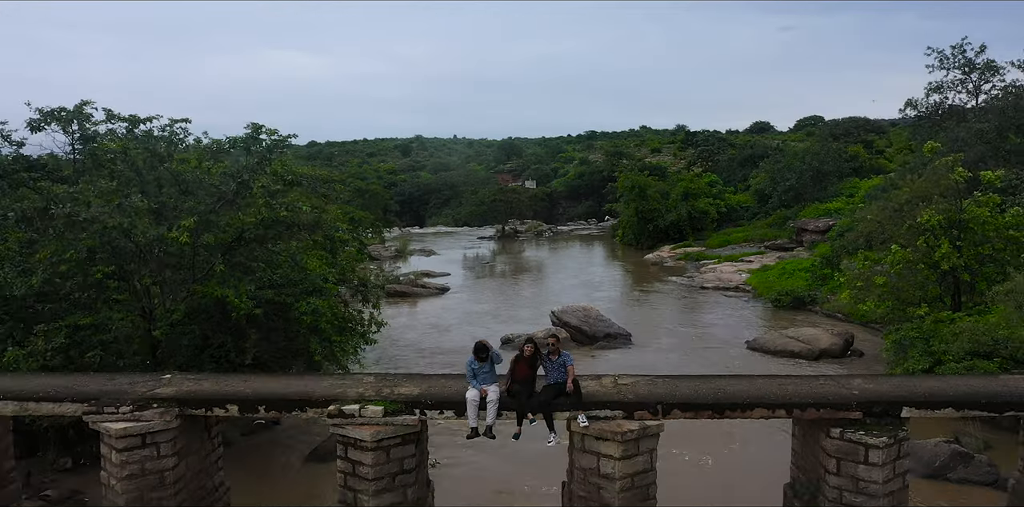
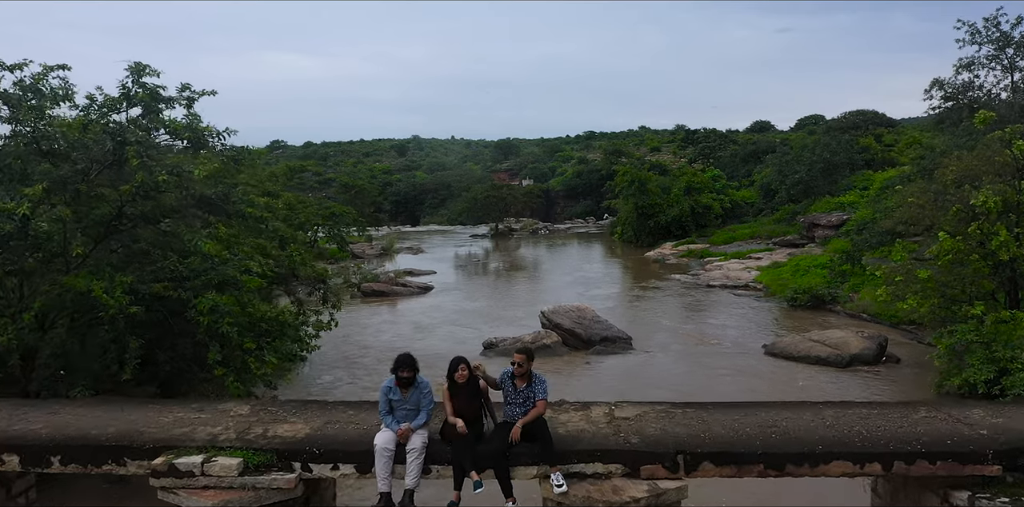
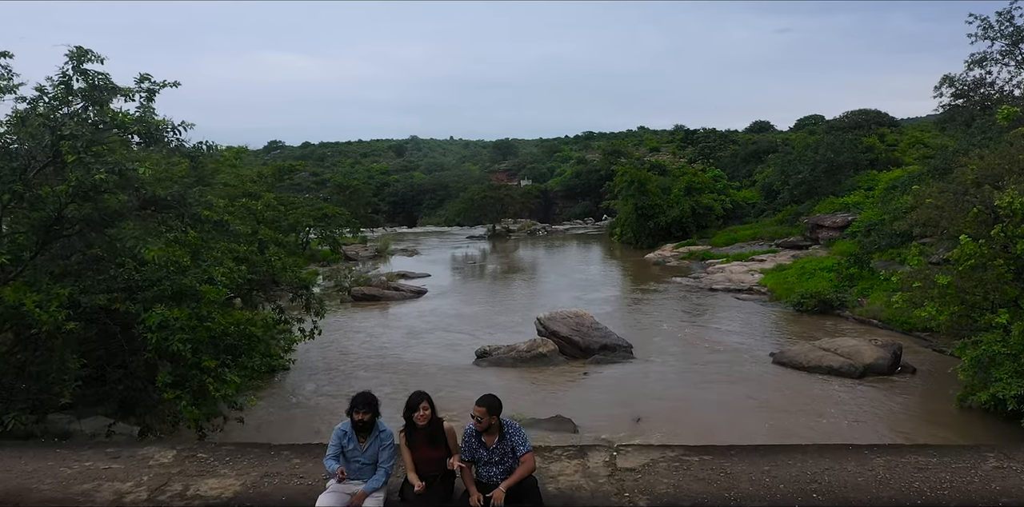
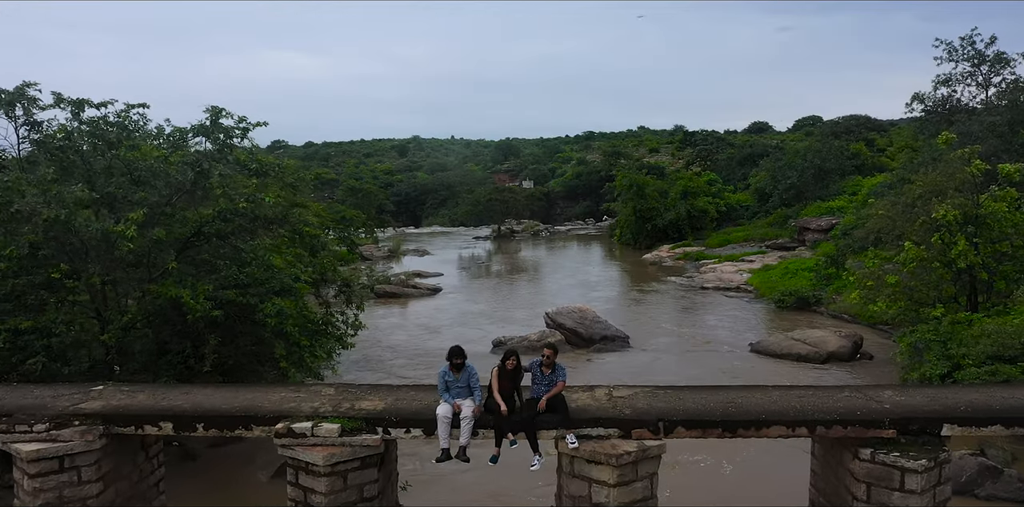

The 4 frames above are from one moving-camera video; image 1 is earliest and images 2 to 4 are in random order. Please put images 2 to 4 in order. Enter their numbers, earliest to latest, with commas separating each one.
4, 2, 3
